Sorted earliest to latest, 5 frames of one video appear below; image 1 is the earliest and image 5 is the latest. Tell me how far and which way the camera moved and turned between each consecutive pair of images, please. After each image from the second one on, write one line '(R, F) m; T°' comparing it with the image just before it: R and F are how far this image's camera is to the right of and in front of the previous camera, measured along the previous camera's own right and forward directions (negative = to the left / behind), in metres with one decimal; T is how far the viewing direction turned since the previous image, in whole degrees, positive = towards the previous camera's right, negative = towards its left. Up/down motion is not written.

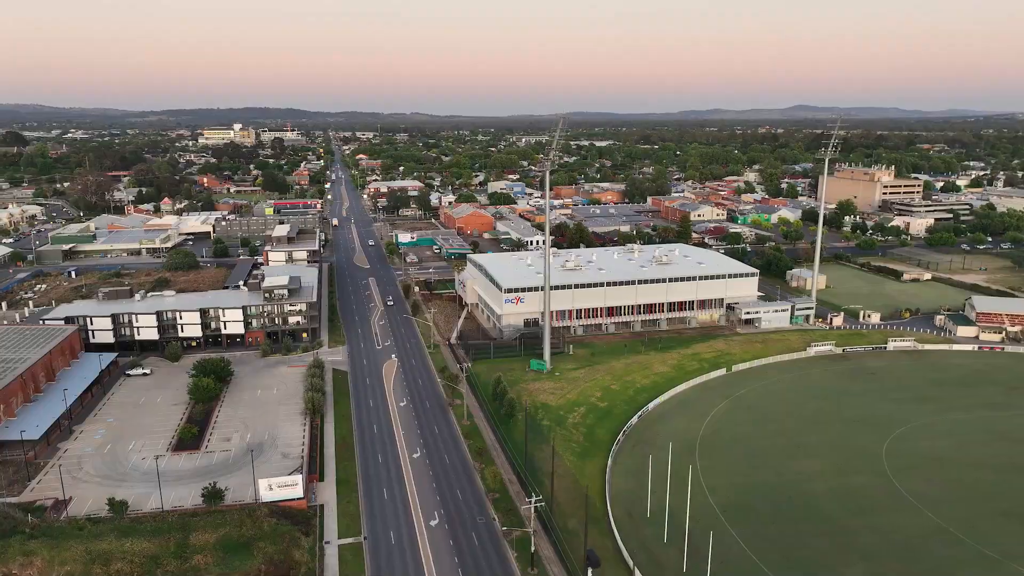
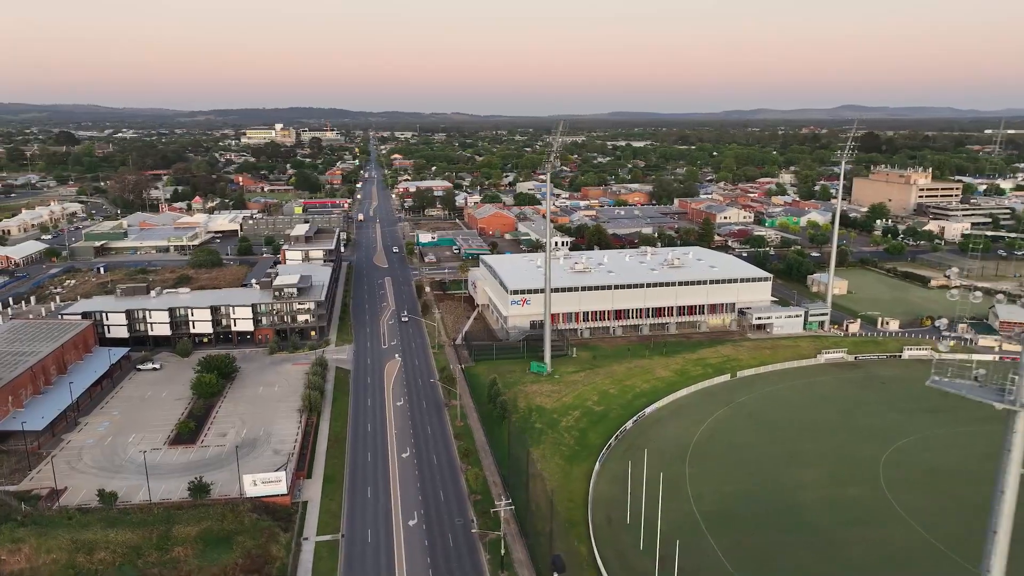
(+1.2, 0.0) m; -3°
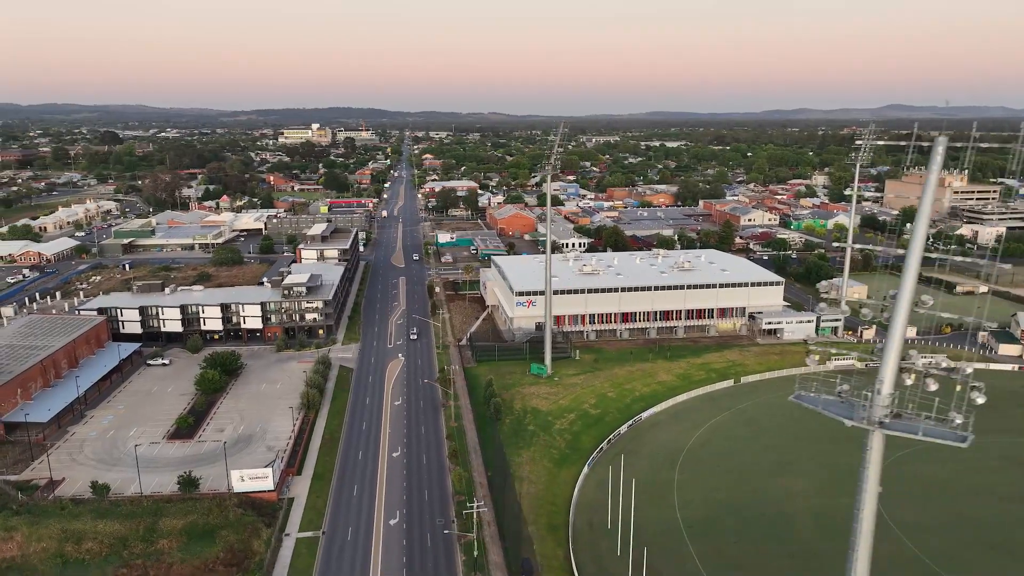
(+1.1, 0.0) m; -2°
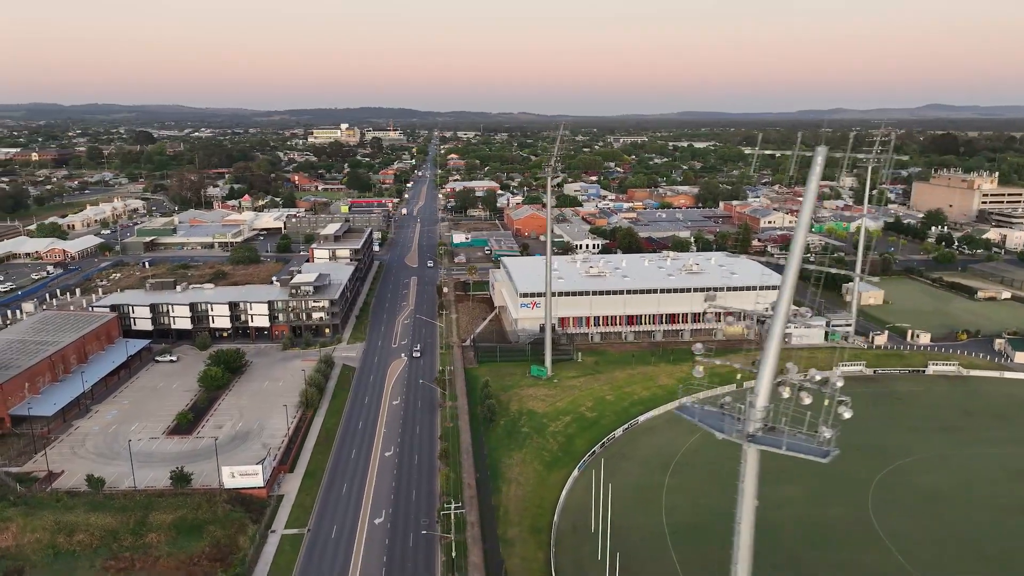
(+0.9, 0.0) m; -2°
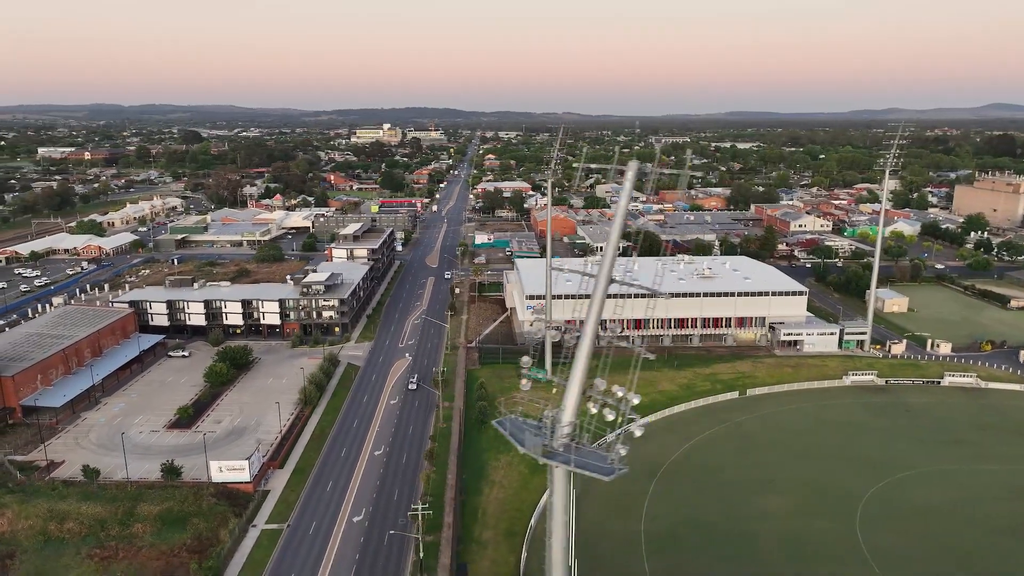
(+1.3, 0.0) m; -3°
